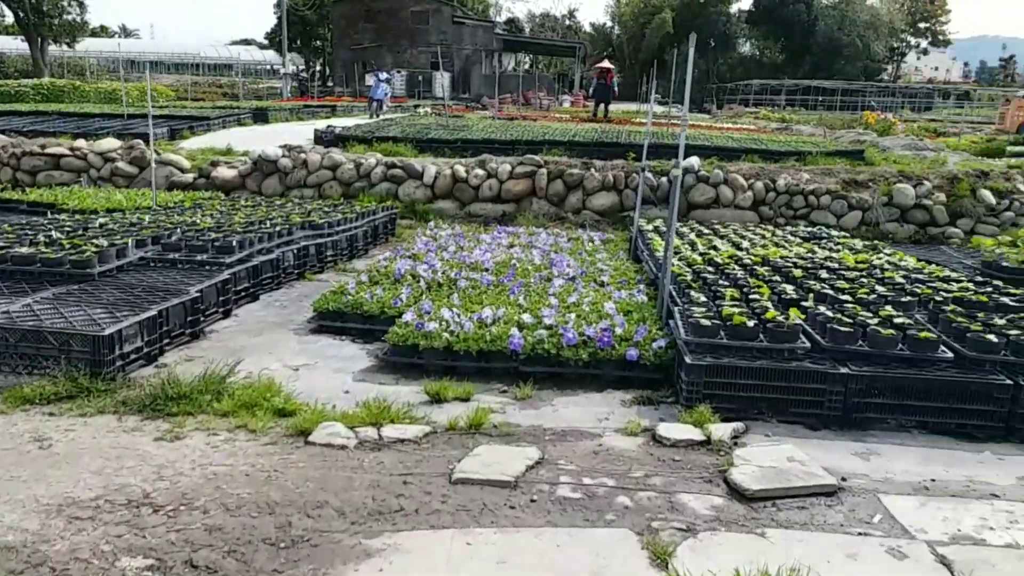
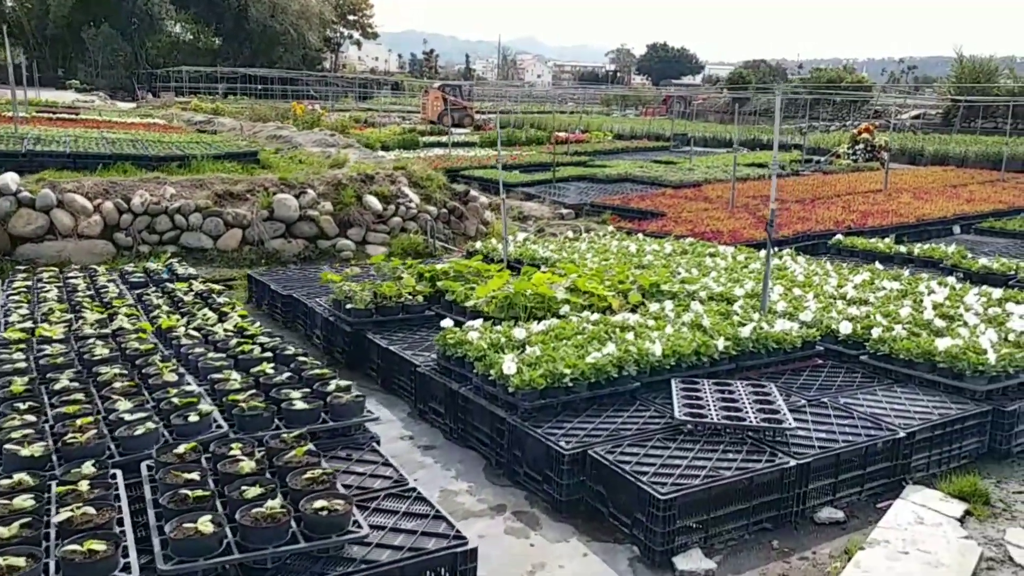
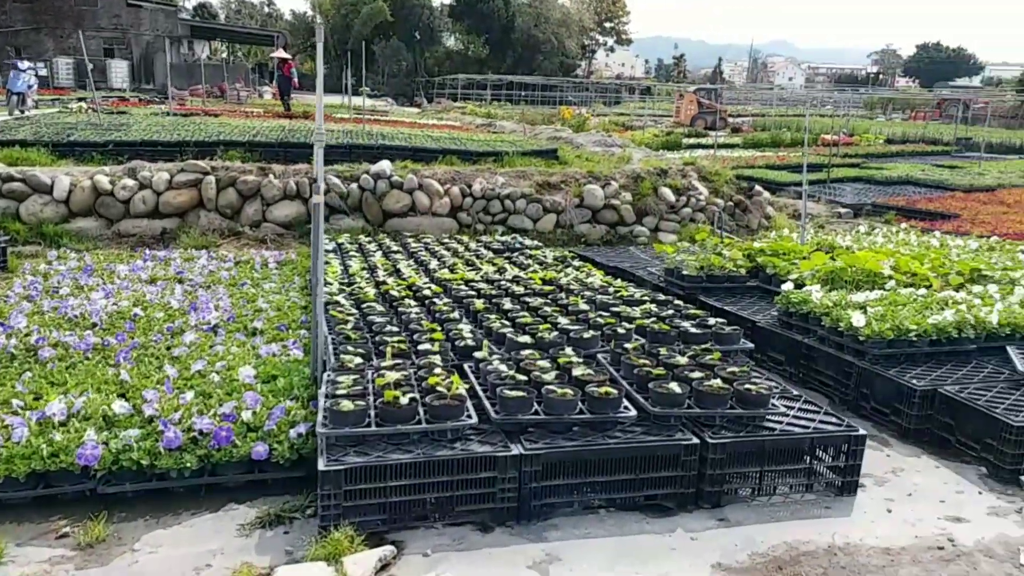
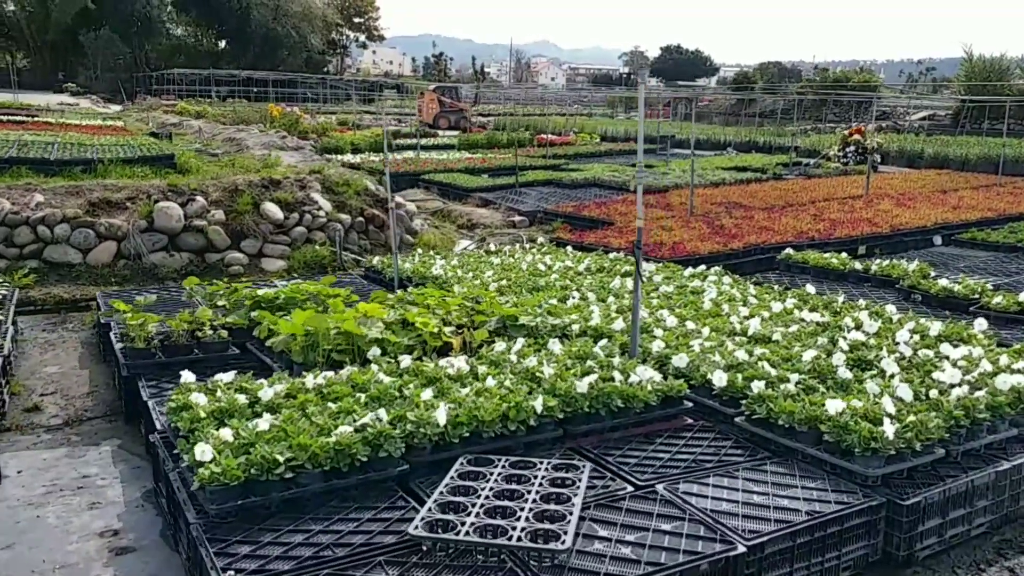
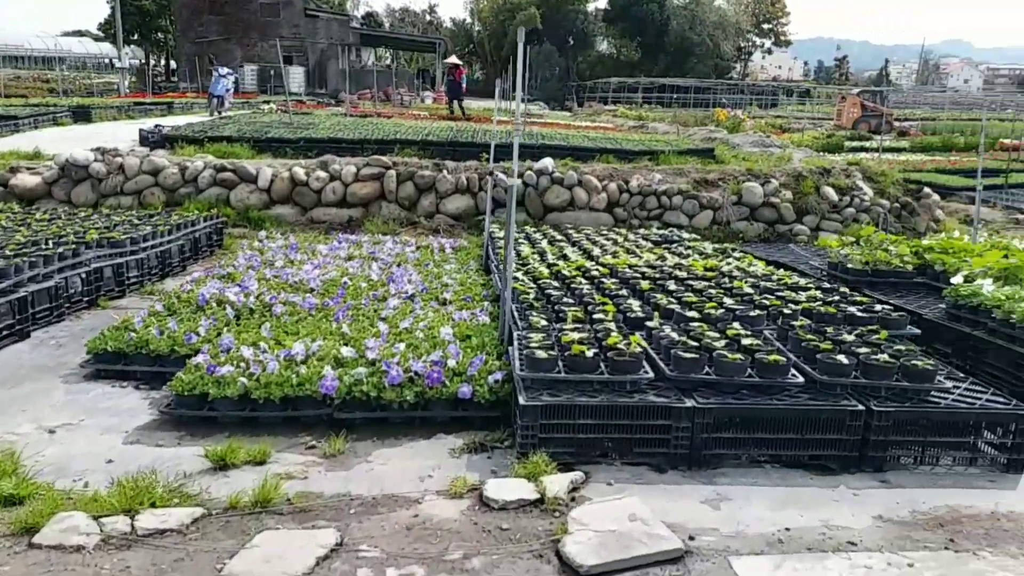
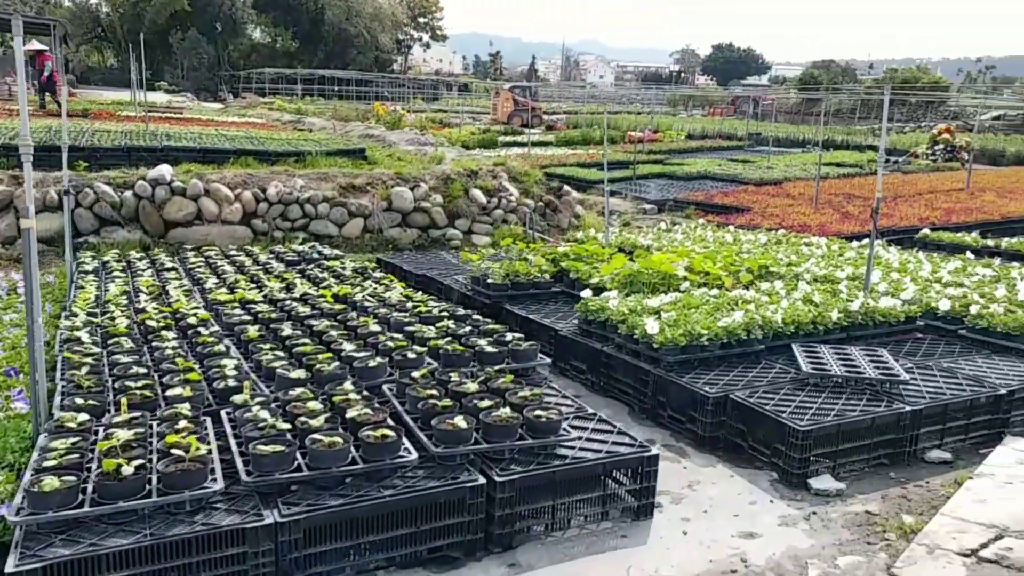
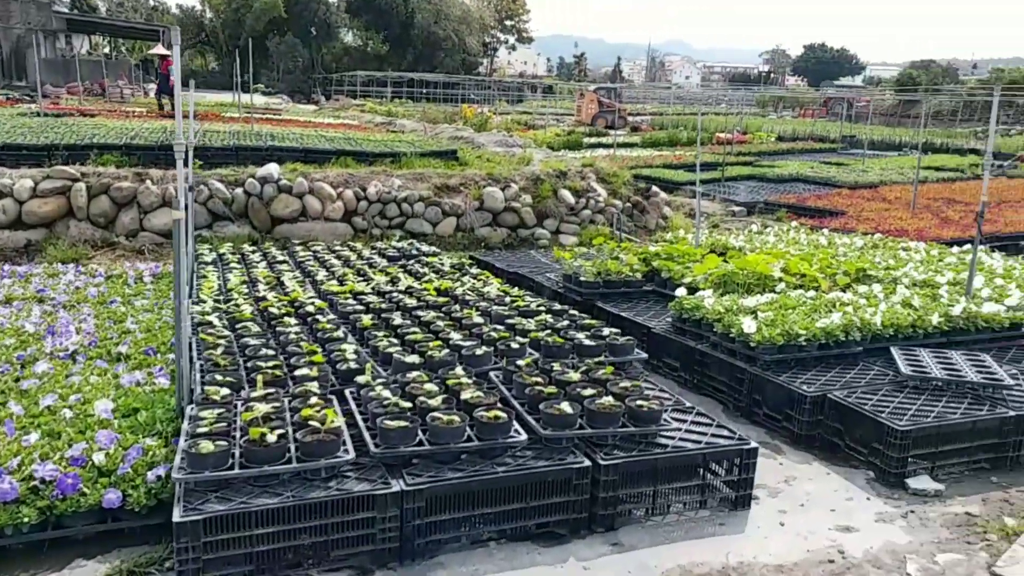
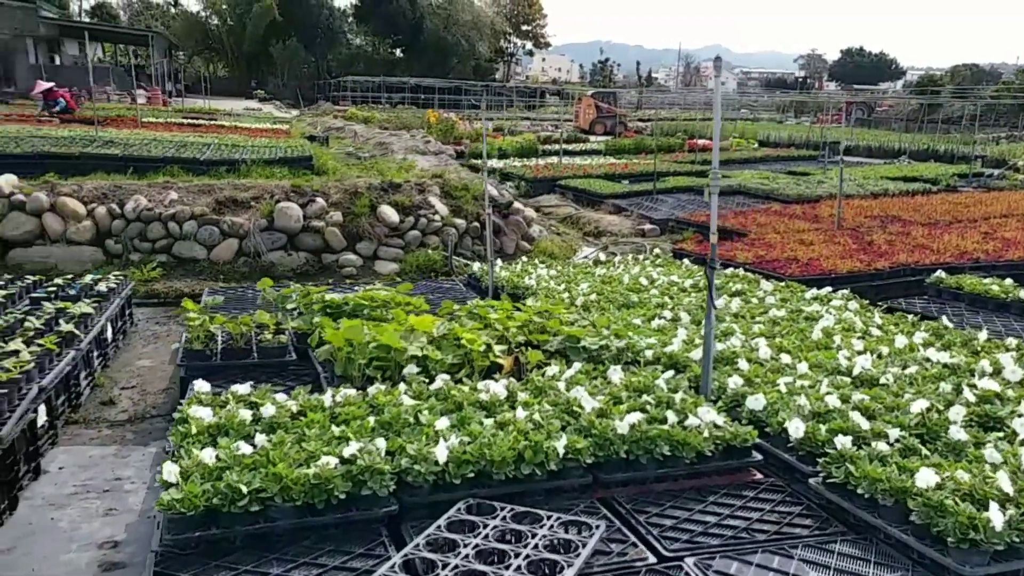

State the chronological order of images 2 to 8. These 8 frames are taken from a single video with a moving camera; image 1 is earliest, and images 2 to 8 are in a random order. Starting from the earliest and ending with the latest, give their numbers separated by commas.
5, 3, 7, 6, 2, 4, 8
